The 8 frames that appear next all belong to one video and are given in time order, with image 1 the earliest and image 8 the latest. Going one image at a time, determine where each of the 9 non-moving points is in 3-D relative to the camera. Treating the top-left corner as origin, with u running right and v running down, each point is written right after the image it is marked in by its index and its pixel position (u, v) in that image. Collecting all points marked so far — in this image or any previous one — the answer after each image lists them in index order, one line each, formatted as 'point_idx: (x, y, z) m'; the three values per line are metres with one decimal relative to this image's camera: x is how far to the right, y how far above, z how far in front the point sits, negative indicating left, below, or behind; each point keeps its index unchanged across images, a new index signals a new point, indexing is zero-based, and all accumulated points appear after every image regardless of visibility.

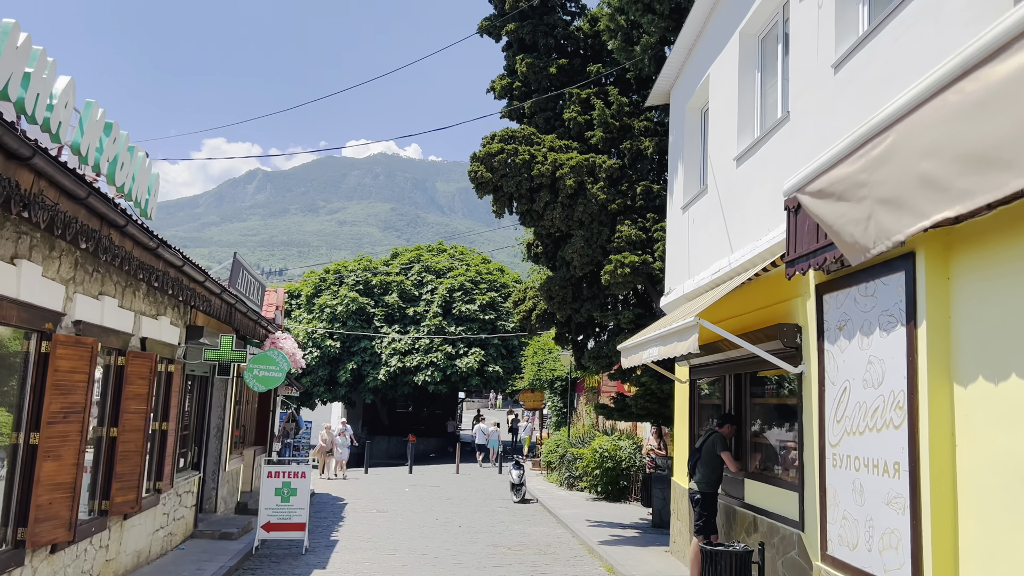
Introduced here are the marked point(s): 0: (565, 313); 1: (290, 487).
0: (+0.9, -0.5, +14.5) m
1: (-3.4, -3.0, +12.3) m
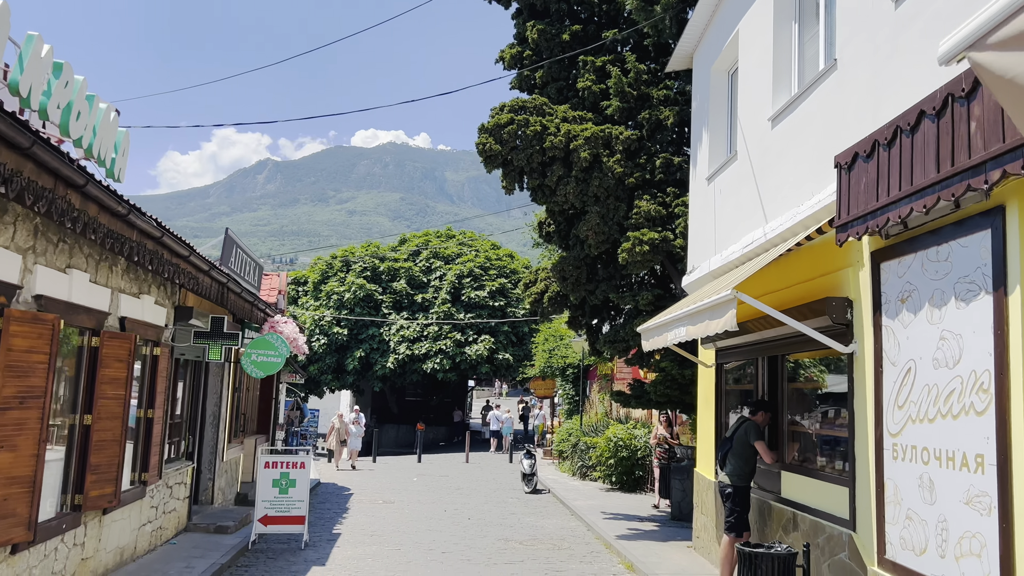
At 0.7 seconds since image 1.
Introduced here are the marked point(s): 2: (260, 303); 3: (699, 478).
0: (+1.1, -0.1, +13.7) m
1: (-3.2, -2.7, +11.6) m
2: (-4.2, -0.3, +13.4) m
3: (+2.6, -2.6, +11.0) m
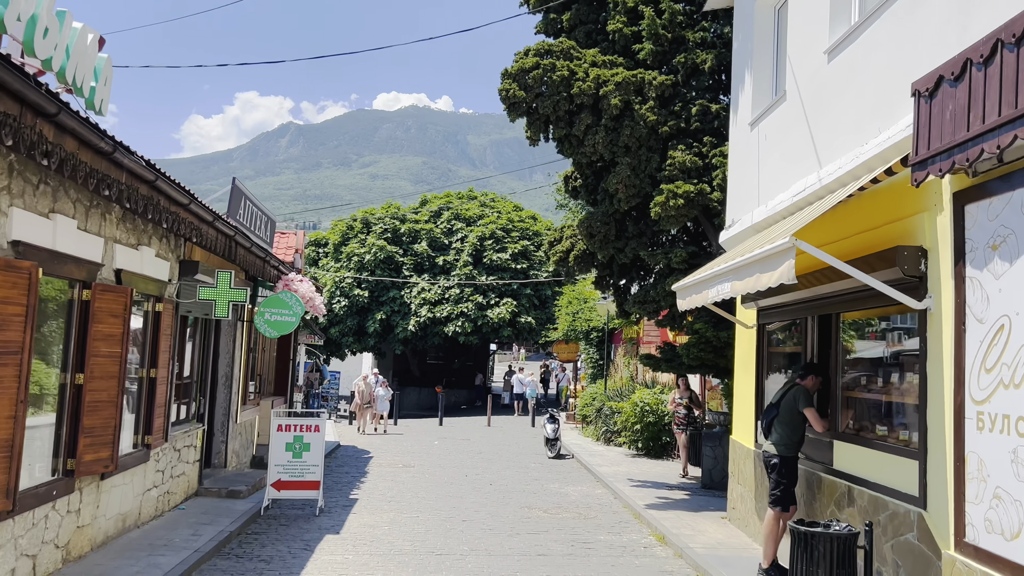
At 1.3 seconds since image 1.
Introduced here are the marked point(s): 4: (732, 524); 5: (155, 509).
0: (+1.5, +0.6, +13.0) m
1: (-2.9, -2.1, +11.0) m
2: (-3.8, +0.4, +12.8) m
3: (+2.9, -2.0, +10.4) m
4: (+2.8, -3.0, +10.2) m
5: (-4.1, -2.5, +9.3) m
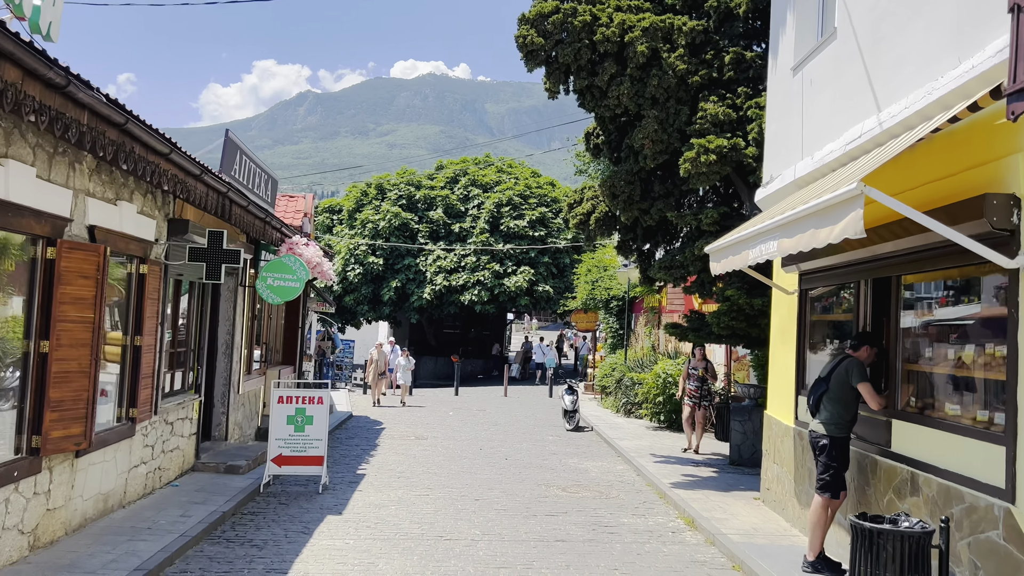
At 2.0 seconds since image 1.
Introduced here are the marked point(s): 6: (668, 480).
0: (+1.8, +1.1, +12.1) m
1: (-2.6, -1.6, +10.4) m
2: (-3.5, +1.0, +12.0) m
3: (+3.1, -1.6, +9.5) m
4: (+3.0, -2.5, +9.4) m
5: (-3.9, -2.1, +8.6) m
6: (+2.1, -2.6, +11.2) m
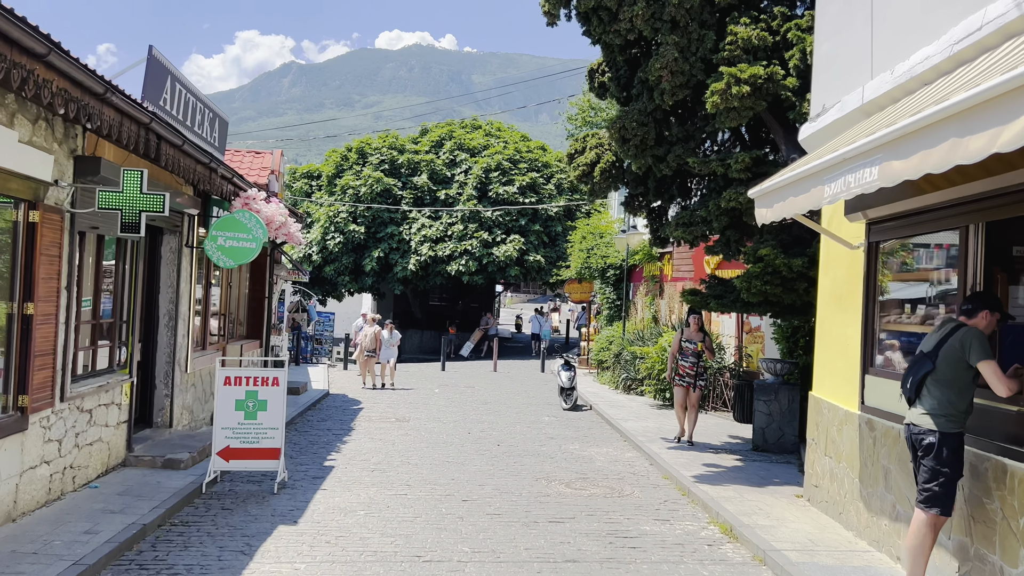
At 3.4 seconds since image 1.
0: (+1.7, +1.6, +10.4) m
1: (-2.7, -1.2, +8.6) m
2: (-3.6, +1.5, +10.2) m
3: (+3.0, -1.2, +7.9) m
4: (+2.9, -2.1, +7.8) m
5: (-3.9, -1.7, +6.9) m
6: (+2.1, -2.2, +9.5) m
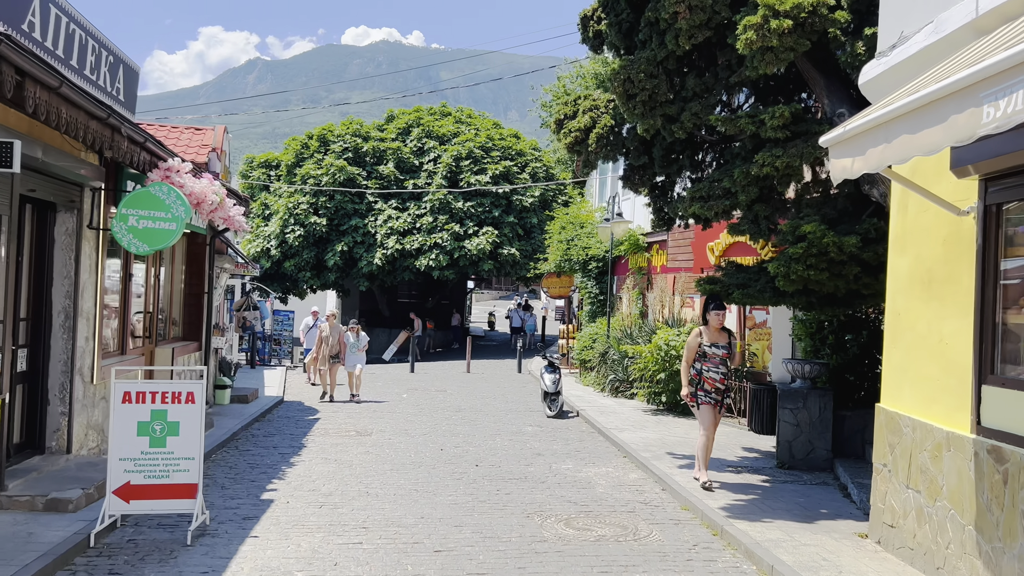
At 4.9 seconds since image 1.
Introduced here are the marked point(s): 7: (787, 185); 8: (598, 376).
0: (+1.5, +1.7, +8.5) m
1: (-2.8, -1.1, +6.6) m
2: (-3.8, +1.6, +8.2) m
3: (+2.9, -1.0, +6.1) m
4: (+2.8, -2.0, +6.0) m
5: (-4.0, -1.6, +4.8) m
6: (+1.9, -2.0, +7.7) m
7: (+2.7, +1.0, +7.9) m
8: (+1.9, -2.0, +18.3) m
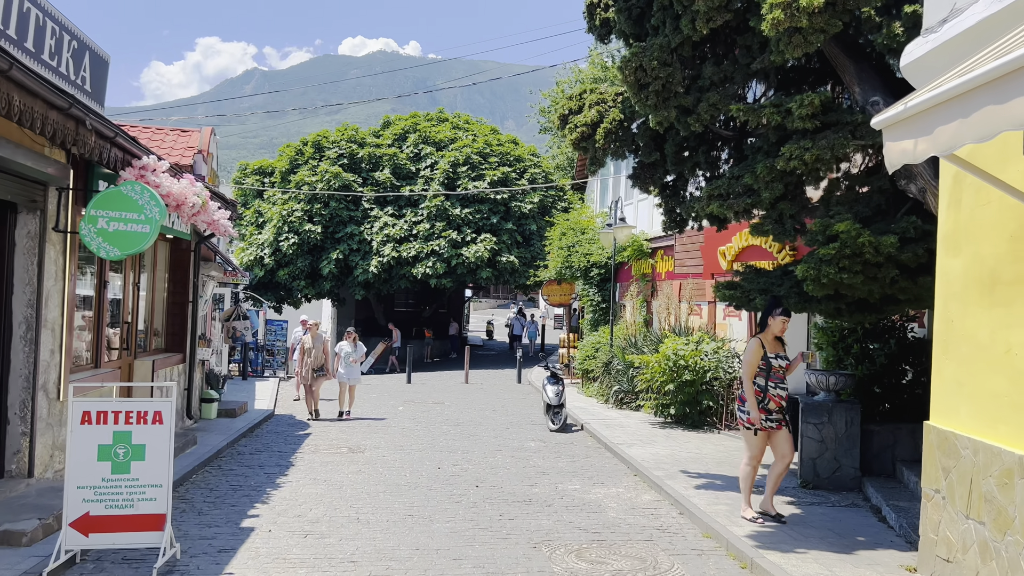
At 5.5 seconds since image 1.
0: (+1.5, +1.7, +7.9) m
1: (-2.8, -1.1, +5.9) m
2: (-3.8, +1.5, +7.5) m
3: (+3.0, -1.1, +5.4) m
4: (+2.9, -2.0, +5.3) m
5: (-3.9, -1.7, +4.1) m
6: (+2.0, -2.1, +7.0) m
7: (+2.7, +1.0, +7.2) m
8: (+2.0, -2.1, +17.6) m
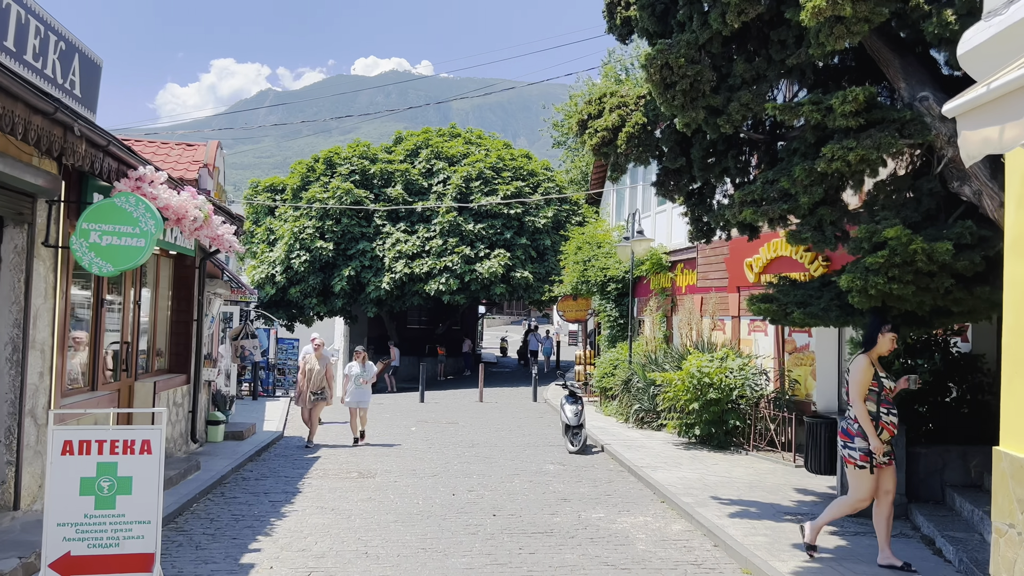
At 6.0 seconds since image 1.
0: (+1.7, +1.6, +7.3) m
1: (-2.6, -1.3, +5.4) m
2: (-3.6, +1.3, +7.1) m
3: (+3.1, -1.1, +4.8) m
4: (+3.0, -2.0, +4.7) m
5: (-3.8, -1.8, +3.6) m
6: (+2.1, -2.2, +6.4) m
7: (+2.9, +0.9, +6.7) m
8: (+2.3, -2.5, +17.0) m
